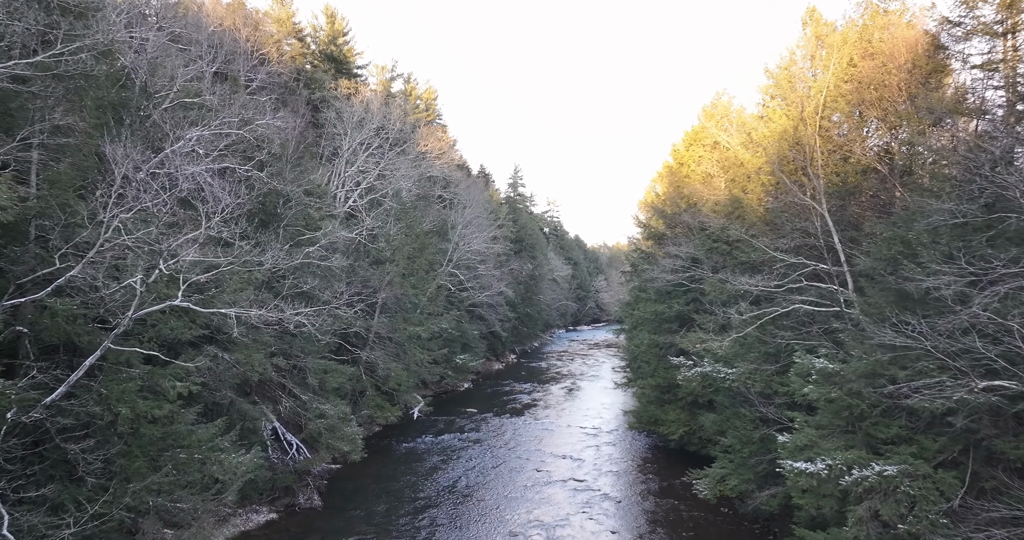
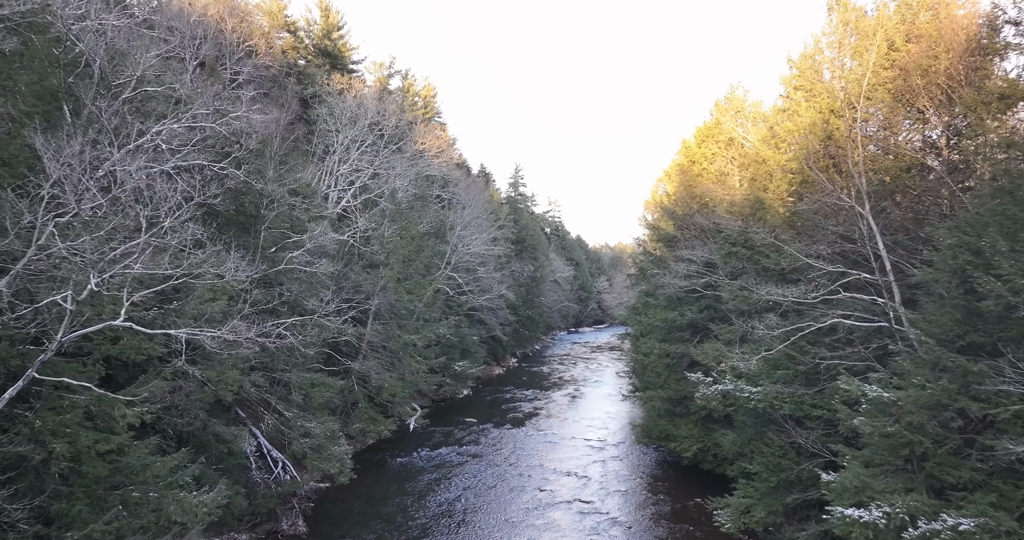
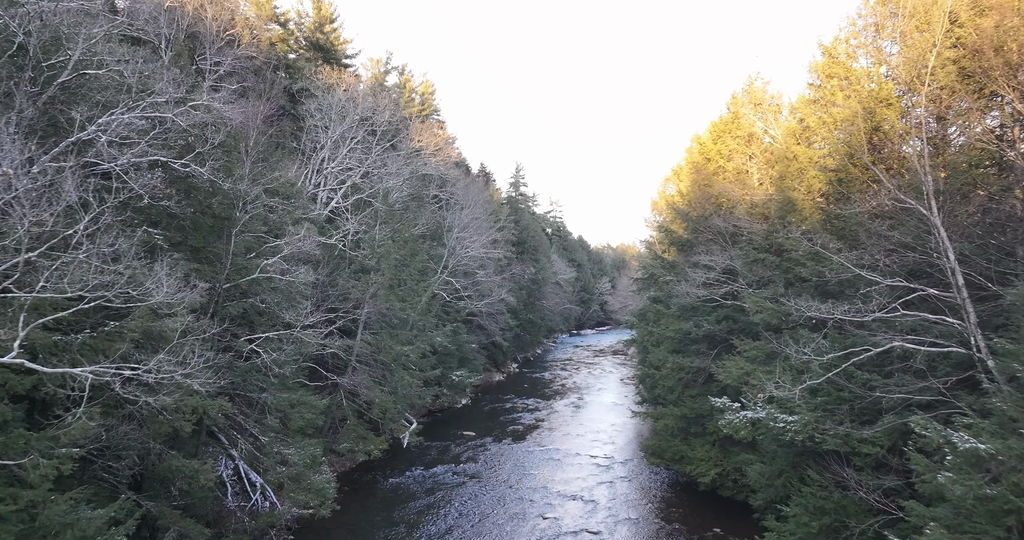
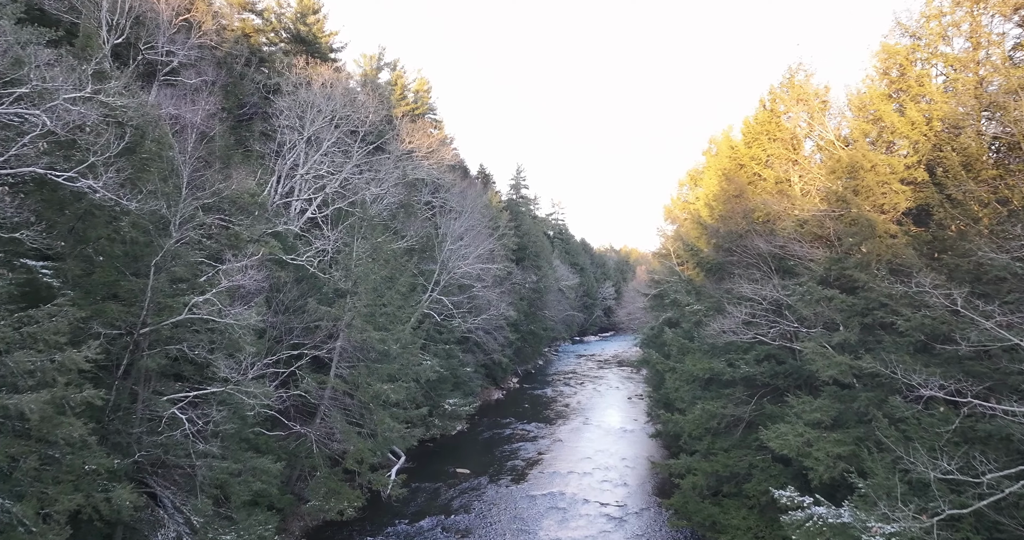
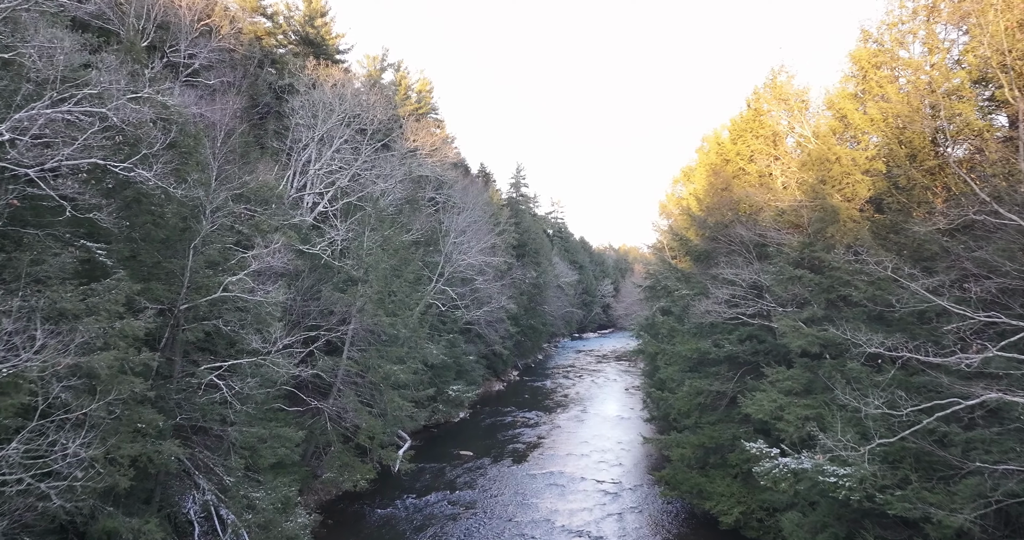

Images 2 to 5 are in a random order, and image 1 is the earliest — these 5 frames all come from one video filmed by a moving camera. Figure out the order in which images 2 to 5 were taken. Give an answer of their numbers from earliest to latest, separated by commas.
2, 3, 5, 4
